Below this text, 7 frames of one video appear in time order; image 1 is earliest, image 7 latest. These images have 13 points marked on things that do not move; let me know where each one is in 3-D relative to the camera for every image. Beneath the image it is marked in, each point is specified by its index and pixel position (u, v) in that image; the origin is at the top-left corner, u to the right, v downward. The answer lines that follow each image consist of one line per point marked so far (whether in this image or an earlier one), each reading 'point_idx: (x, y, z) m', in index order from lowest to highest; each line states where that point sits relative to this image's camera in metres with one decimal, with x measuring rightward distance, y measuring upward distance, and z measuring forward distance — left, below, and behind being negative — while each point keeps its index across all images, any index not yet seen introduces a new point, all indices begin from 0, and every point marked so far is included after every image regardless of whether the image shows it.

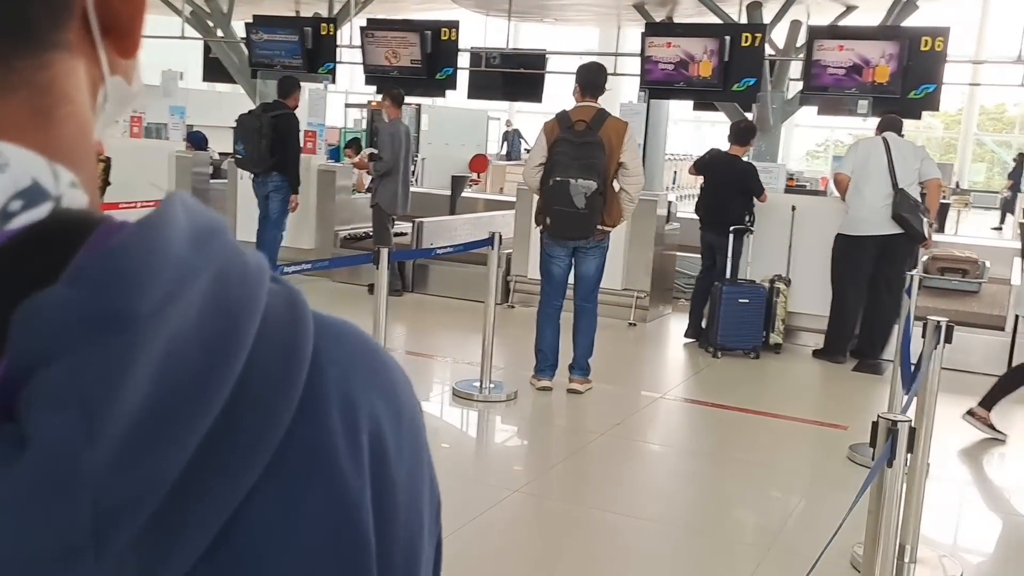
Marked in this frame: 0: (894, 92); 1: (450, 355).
0: (+2.5, +1.3, +6.7) m
1: (-0.3, -0.4, +5.5) m
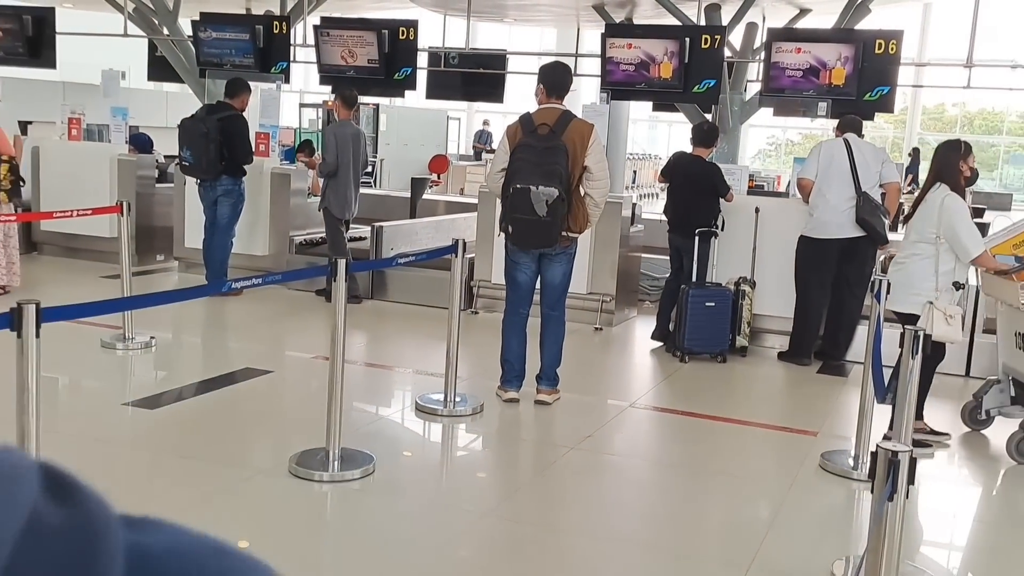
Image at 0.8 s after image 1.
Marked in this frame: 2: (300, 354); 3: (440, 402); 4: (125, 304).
0: (+2.3, +1.3, +6.7) m
1: (-0.5, -0.4, +5.4) m
2: (-1.2, -0.4, +5.7) m
3: (-0.3, -0.5, +4.6) m
4: (-1.2, 0.0, +3.1) m
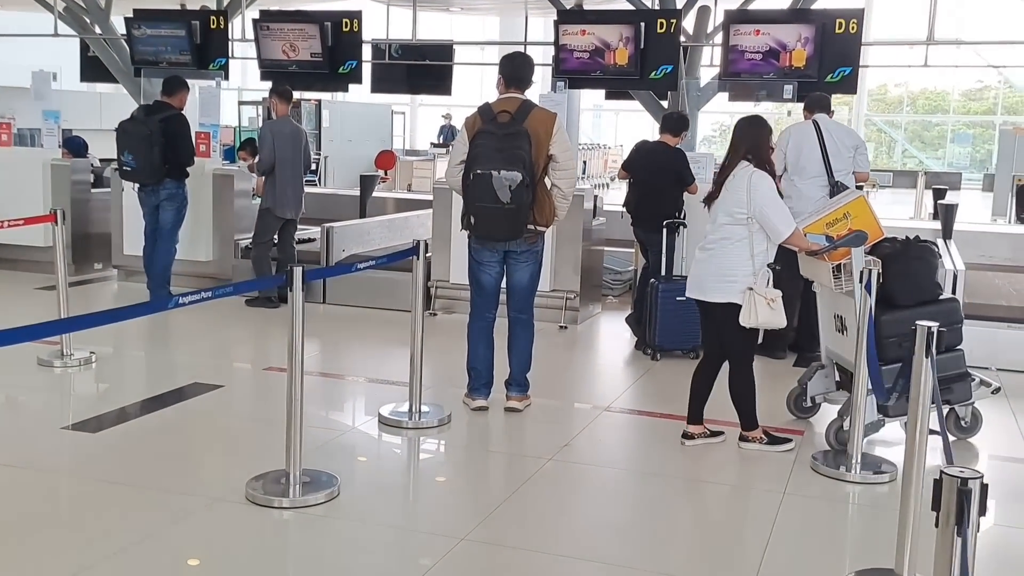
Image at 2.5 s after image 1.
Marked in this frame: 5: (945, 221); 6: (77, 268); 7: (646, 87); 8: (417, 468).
0: (+2.0, +1.4, +6.6) m
1: (-0.7, -0.4, +5.2) m
2: (-1.4, -0.4, +5.4) m
3: (-0.5, -0.5, +4.3) m
4: (-1.3, -0.1, +2.8) m
5: (+2.8, +0.4, +6.5) m
6: (-3.4, +0.1, +7.9) m
7: (+0.9, +1.4, +6.9) m
8: (-0.4, -0.7, +3.8) m
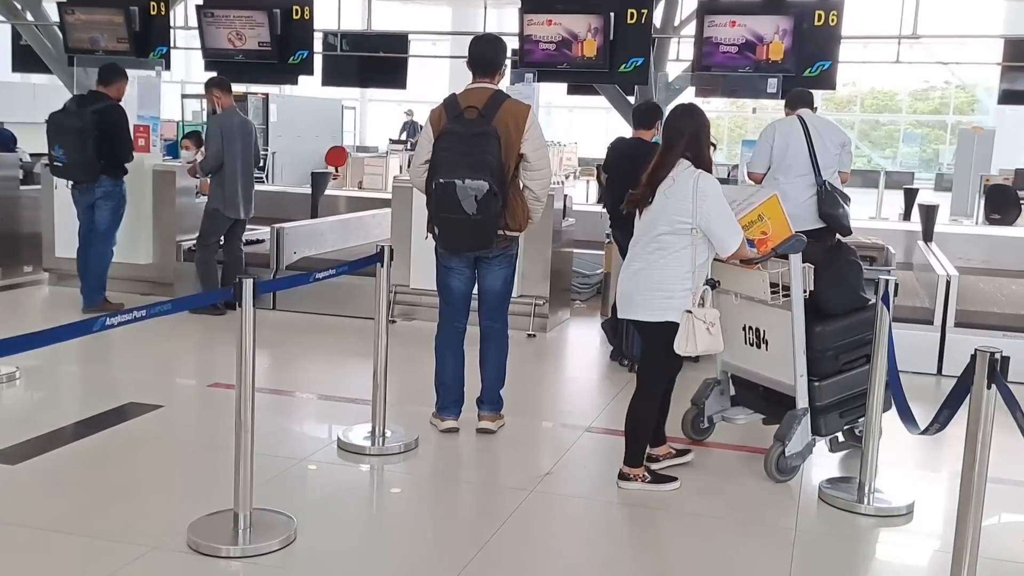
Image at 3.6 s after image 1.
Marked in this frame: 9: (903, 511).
0: (+1.7, +1.4, +6.3) m
1: (-0.9, -0.4, +4.7) m
2: (-1.6, -0.5, +4.9) m
3: (-0.6, -0.6, +3.9) m
4: (-1.3, -0.2, +2.4) m
5: (+2.6, +0.4, +6.3) m
6: (-3.7, +0.1, +7.3) m
7: (+0.7, +1.4, +6.5) m
8: (-0.4, -0.7, +3.4) m
9: (+1.3, -0.7, +3.3) m
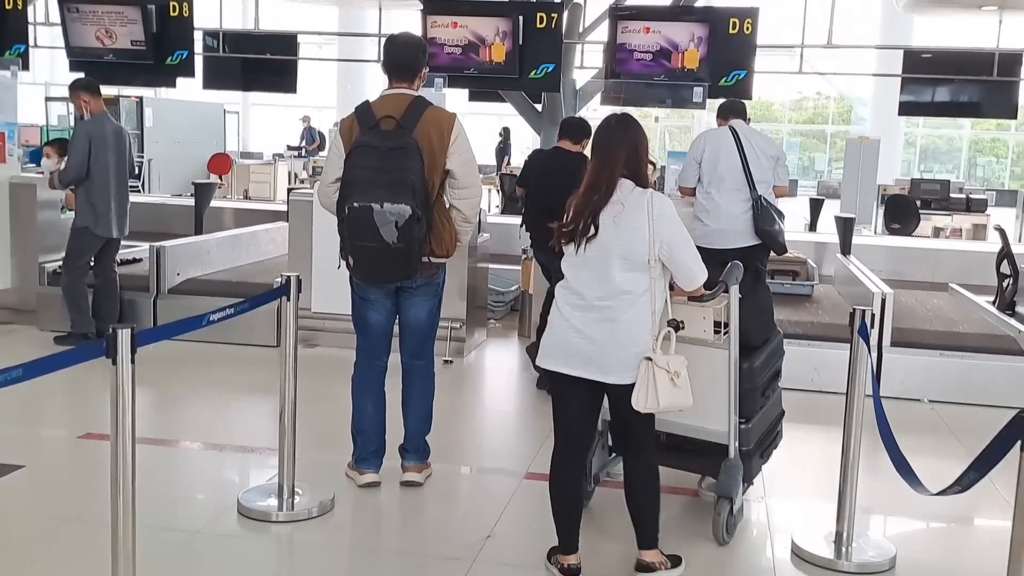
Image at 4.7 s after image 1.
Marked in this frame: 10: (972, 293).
0: (+1.2, +1.3, +6.0) m
1: (-1.2, -0.6, +4.2) m
2: (-1.9, -0.6, +4.3) m
3: (-0.8, -0.7, +3.4) m
4: (-1.4, -0.3, +1.8) m
5: (+2.0, +0.3, +6.1) m
6: (-4.4, -0.1, +6.4) m
7: (+0.1, +1.2, +6.2) m
8: (-0.6, -0.8, +2.9) m
9: (+1.1, -0.8, +3.0) m
10: (+2.7, 0.0, +5.9) m
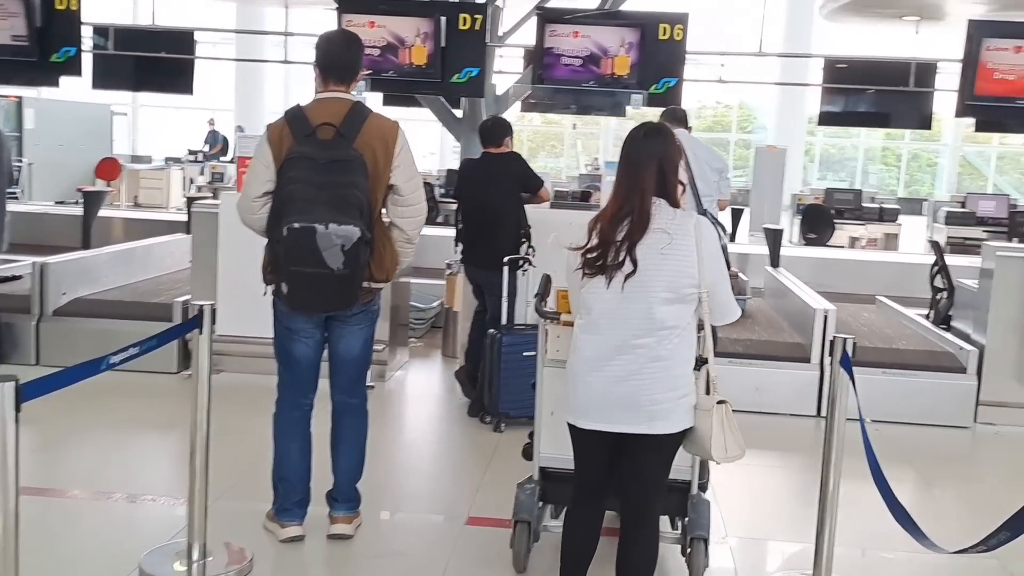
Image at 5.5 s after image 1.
0: (+0.7, +1.2, +5.8) m
1: (-1.4, -0.7, +3.7) m
2: (-2.2, -0.7, +3.8) m
3: (-1.0, -0.8, +3.0) m
4: (-1.4, -0.4, +1.3) m
5: (+1.6, +0.2, +6.0) m
6: (-4.8, -0.2, +5.6) m
7: (-0.4, +1.1, +5.8) m
8: (-0.7, -0.9, +2.5) m
9: (+1.0, -0.9, +2.8) m
10: (+2.3, -0.1, +5.8) m
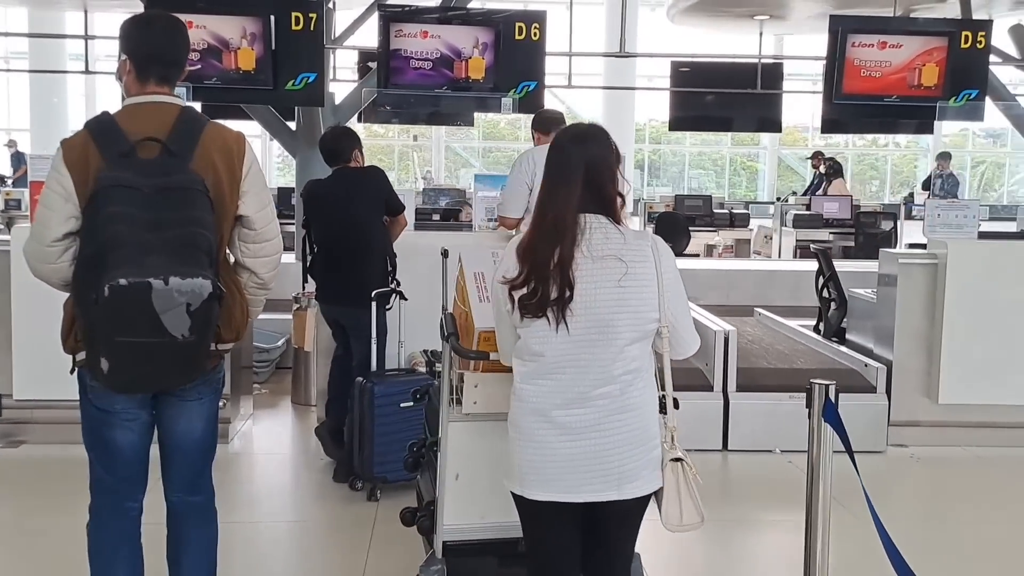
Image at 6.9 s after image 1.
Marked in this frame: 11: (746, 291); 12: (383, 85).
0: (-0.1, +1.0, +5.3) m
1: (-1.8, -0.9, +2.8) m
2: (-2.5, -0.9, +2.8) m
3: (-1.2, -0.9, +2.2) m
4: (-1.3, -0.5, +0.5) m
5: (+0.8, +0.2, +5.6) m
6: (-5.4, -0.6, +4.1) m
7: (-1.2, +1.0, +5.1) m
8: (-0.9, -1.1, +1.7) m
9: (+0.8, -1.0, +2.3) m
10: (+1.5, -0.2, +5.5) m
11: (+1.5, 0.0, +6.7) m
12: (-0.7, +1.0, +5.2) m
